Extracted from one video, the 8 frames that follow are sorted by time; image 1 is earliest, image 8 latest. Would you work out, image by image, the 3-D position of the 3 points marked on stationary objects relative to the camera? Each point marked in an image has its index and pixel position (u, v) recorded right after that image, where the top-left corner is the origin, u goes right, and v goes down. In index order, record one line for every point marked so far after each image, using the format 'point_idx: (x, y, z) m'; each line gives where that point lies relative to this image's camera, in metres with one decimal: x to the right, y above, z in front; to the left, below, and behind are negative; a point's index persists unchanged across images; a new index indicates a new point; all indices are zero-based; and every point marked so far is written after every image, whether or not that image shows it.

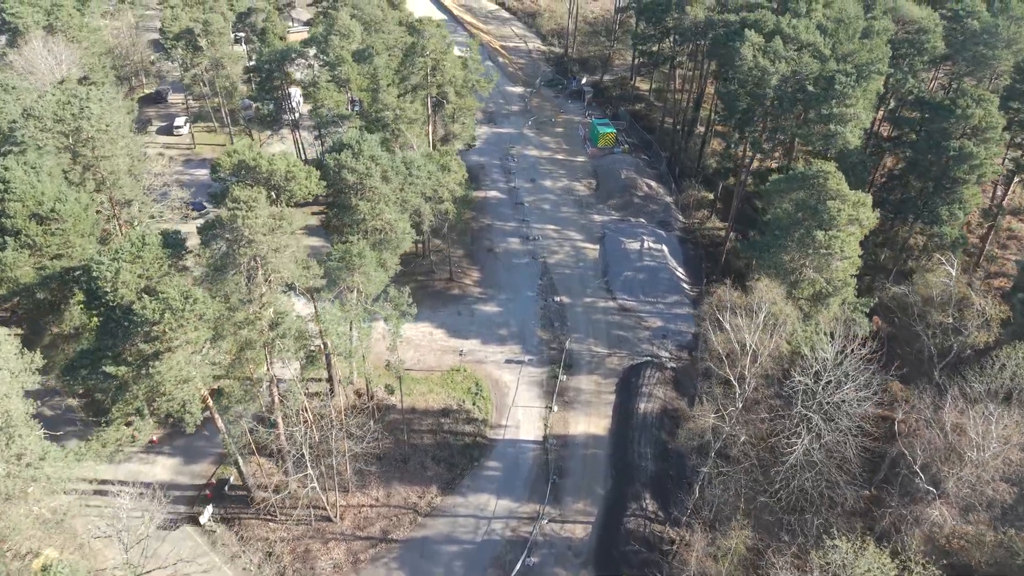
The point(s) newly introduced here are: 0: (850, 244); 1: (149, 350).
0: (+13.0, +1.7, +19.5) m
1: (-12.8, -2.2, +17.8) m
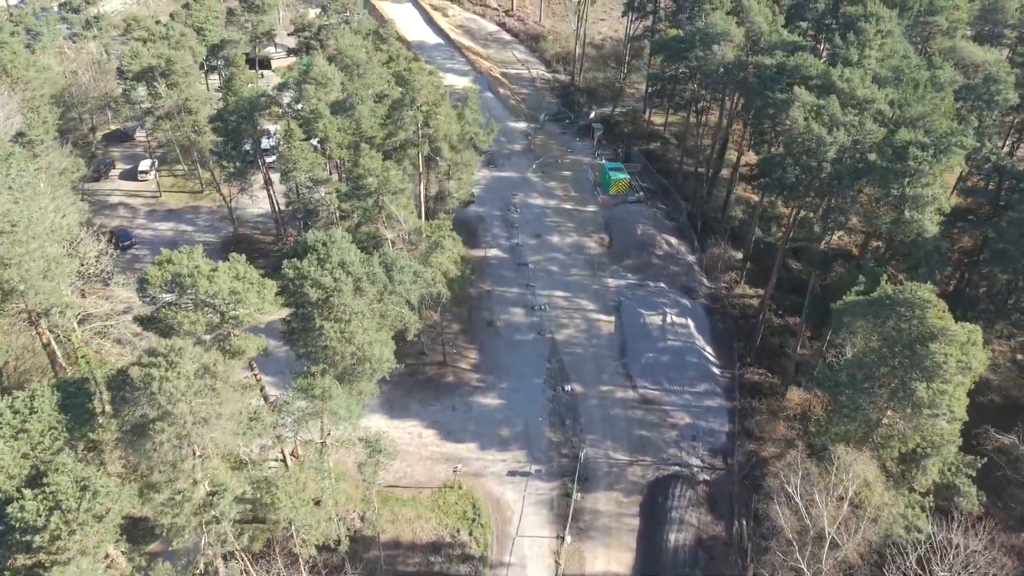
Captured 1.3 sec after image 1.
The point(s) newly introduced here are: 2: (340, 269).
0: (+13.2, -3.2, +15.0) m
1: (-12.6, -7.1, +13.2) m
2: (-6.1, +0.6, +17.9) m
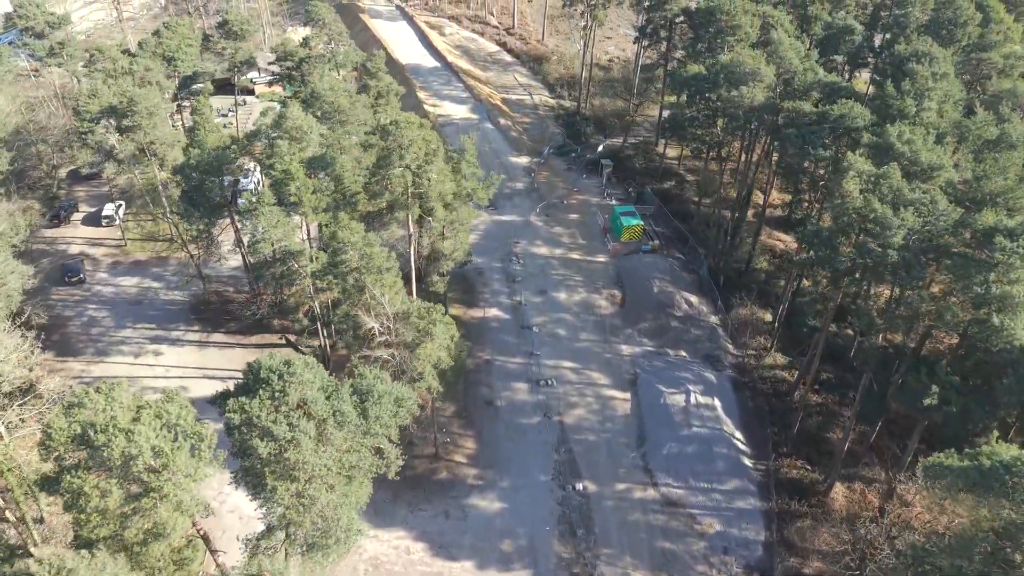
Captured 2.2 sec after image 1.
0: (+13.4, -7.3, +11.3) m
1: (-12.4, -11.2, +9.5) m
2: (-5.9, -3.5, +14.2) m
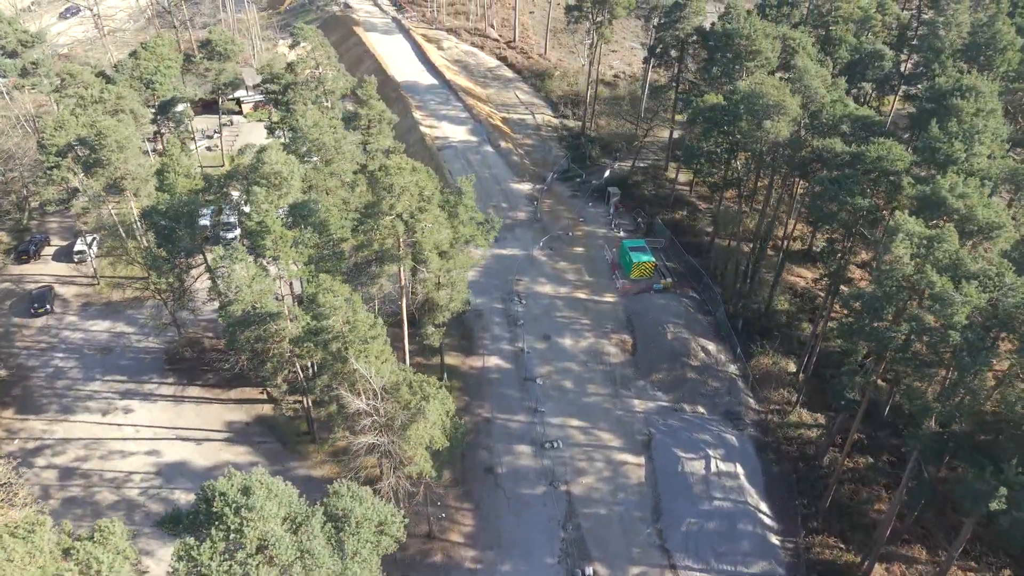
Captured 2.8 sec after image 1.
0: (+13.5, -10.1, +8.8) m
1: (-12.3, -13.9, +7.0) m
2: (-5.8, -6.2, +11.7) m
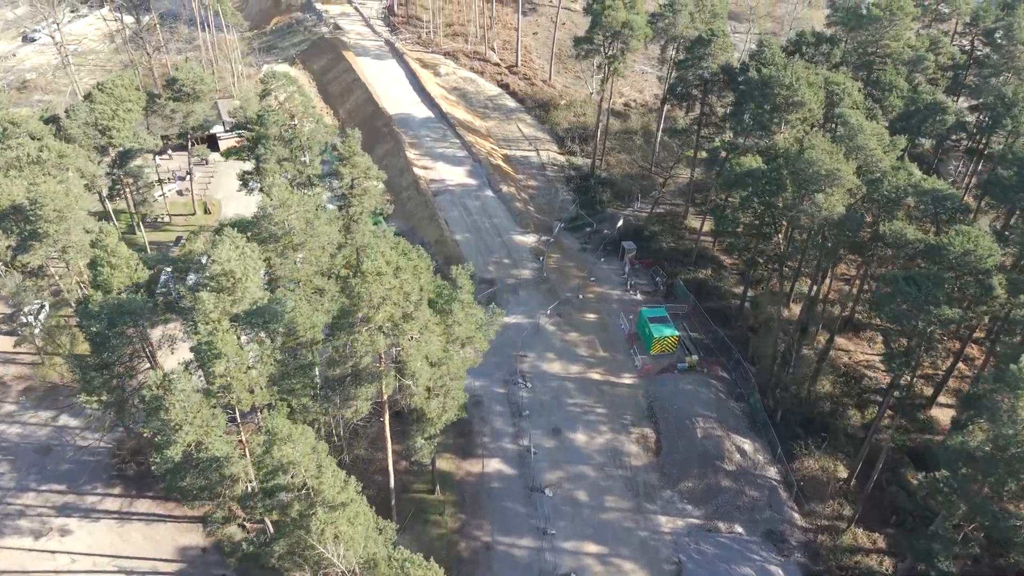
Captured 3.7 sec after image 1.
0: (+13.7, -14.7, +4.7) m
1: (-12.1, -18.5, +2.9) m
2: (-5.6, -10.8, +7.5) m
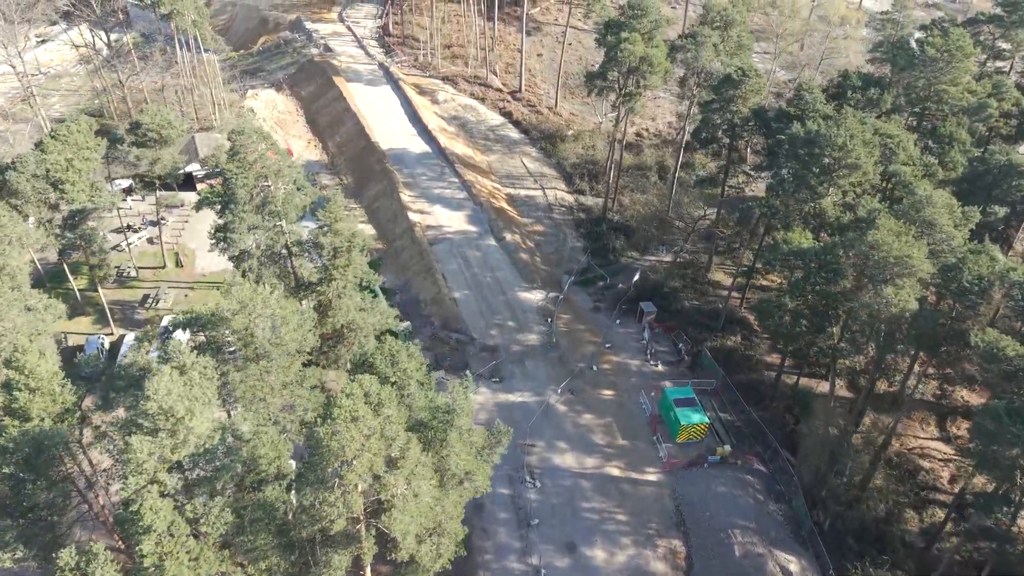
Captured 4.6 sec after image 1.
0: (+14.0, -18.8, +1.0) m
1: (-11.8, -22.6, -0.8) m
2: (-5.3, -14.9, +3.8) m
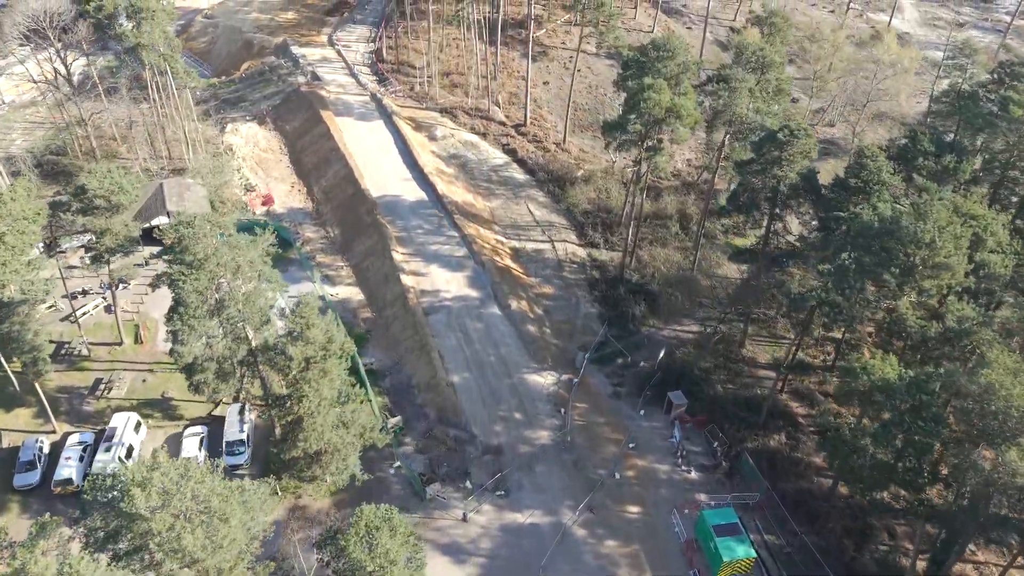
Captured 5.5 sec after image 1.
0: (+14.4, -23.5, -3.3) m
1: (-11.4, -27.3, -5.1) m
2: (-4.9, -19.6, -0.4) m
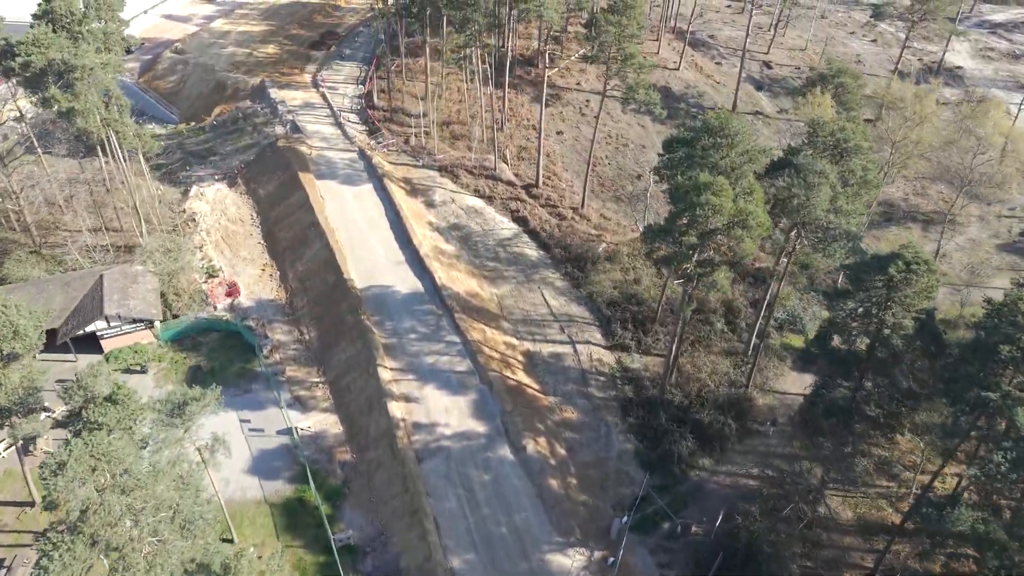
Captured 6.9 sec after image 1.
0: (+15.2, -30.3, -9.6) m
1: (-10.6, -34.1, -11.4) m
2: (-4.1, -26.4, -6.7) m
